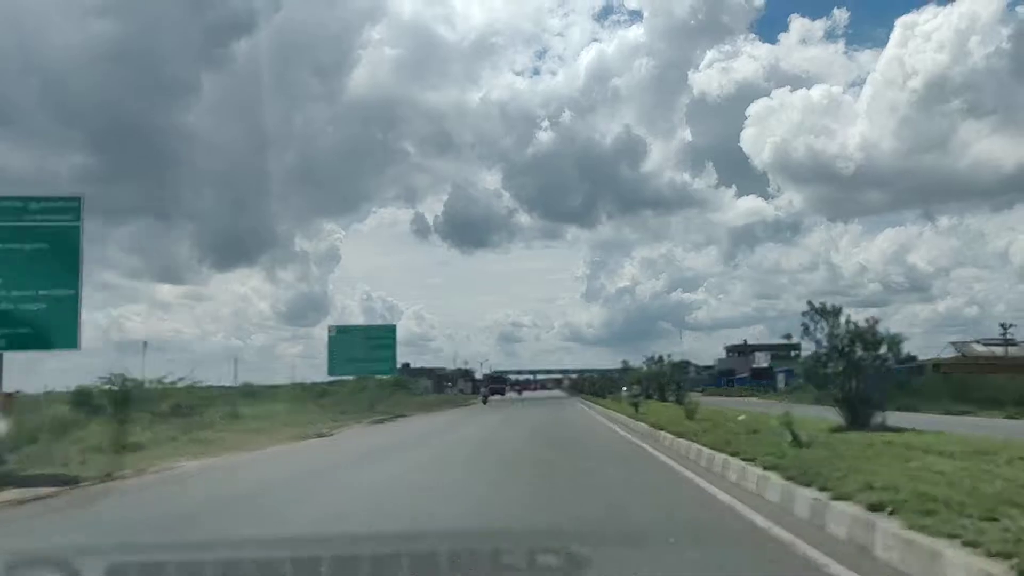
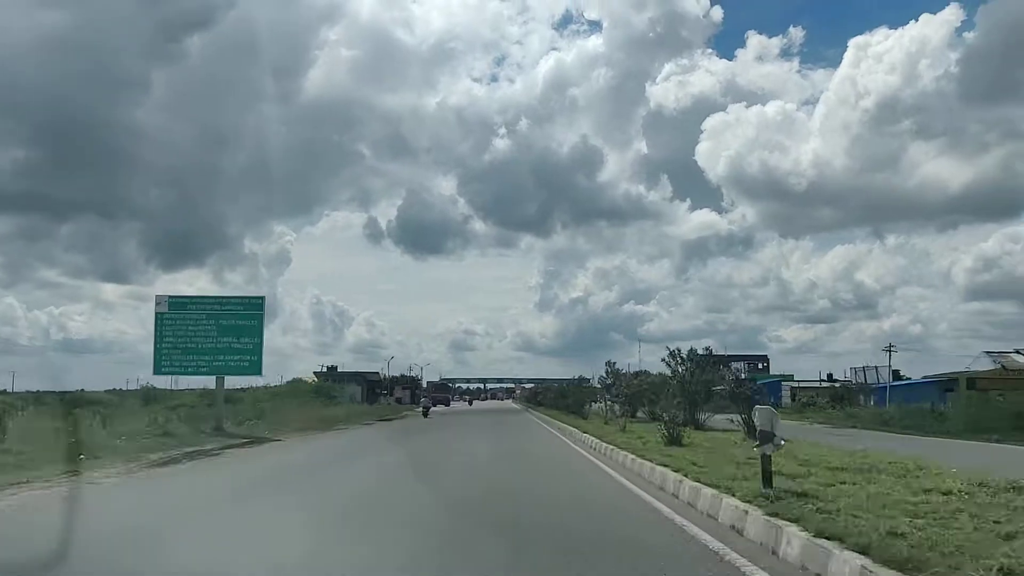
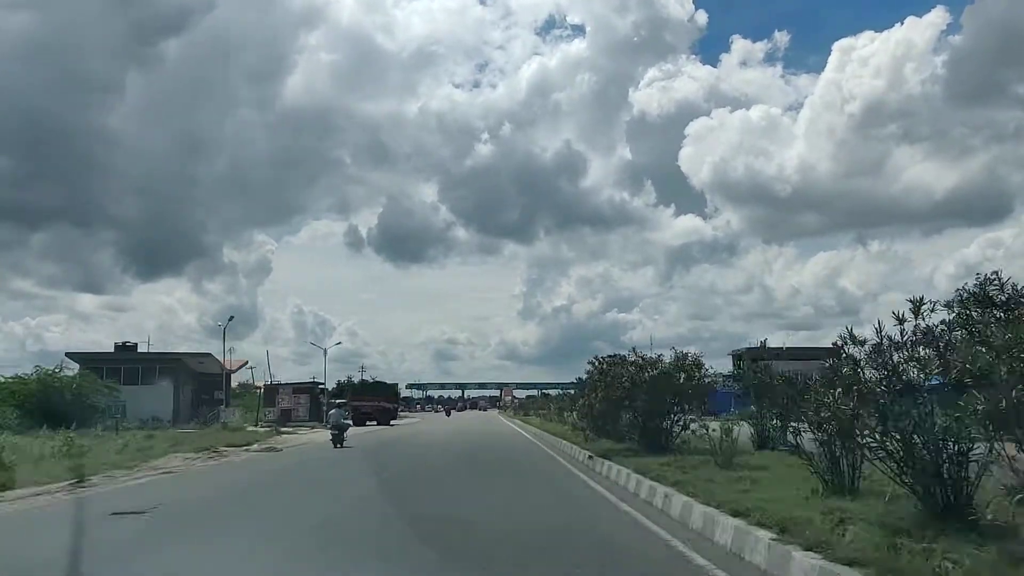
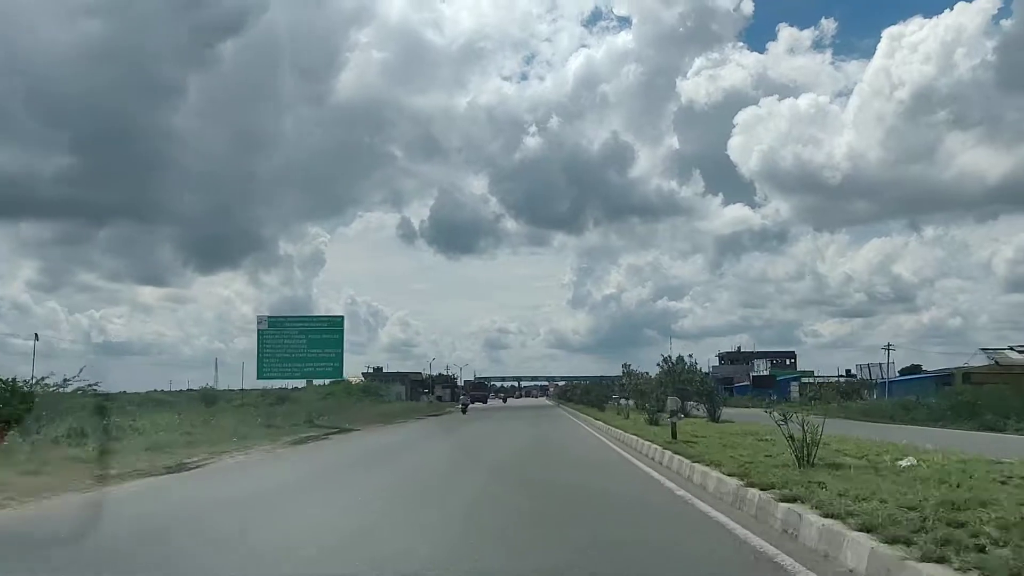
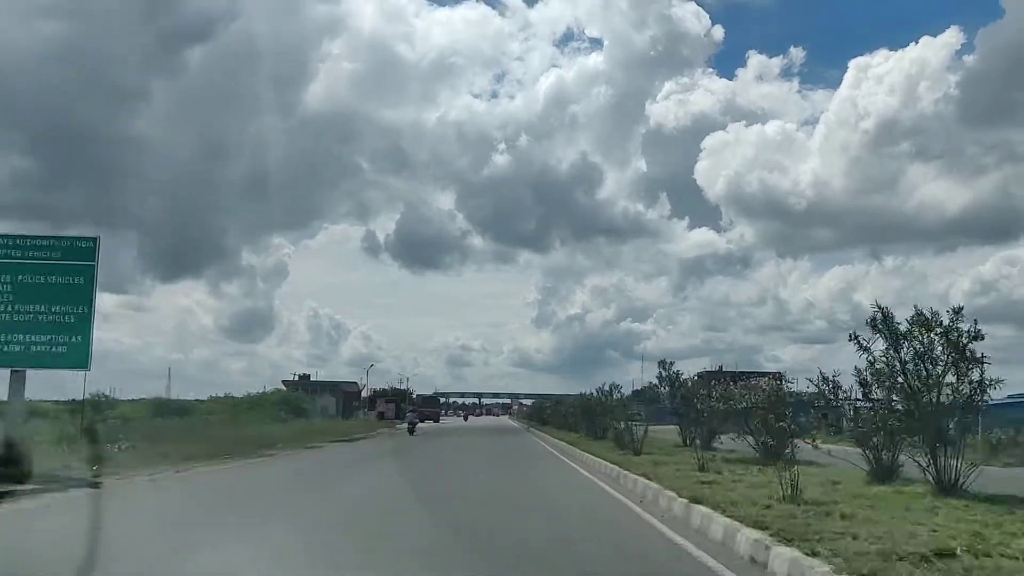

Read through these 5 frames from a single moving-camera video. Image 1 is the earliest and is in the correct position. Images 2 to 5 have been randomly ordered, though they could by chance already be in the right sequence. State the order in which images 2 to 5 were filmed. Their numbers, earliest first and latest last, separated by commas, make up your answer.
4, 2, 5, 3
